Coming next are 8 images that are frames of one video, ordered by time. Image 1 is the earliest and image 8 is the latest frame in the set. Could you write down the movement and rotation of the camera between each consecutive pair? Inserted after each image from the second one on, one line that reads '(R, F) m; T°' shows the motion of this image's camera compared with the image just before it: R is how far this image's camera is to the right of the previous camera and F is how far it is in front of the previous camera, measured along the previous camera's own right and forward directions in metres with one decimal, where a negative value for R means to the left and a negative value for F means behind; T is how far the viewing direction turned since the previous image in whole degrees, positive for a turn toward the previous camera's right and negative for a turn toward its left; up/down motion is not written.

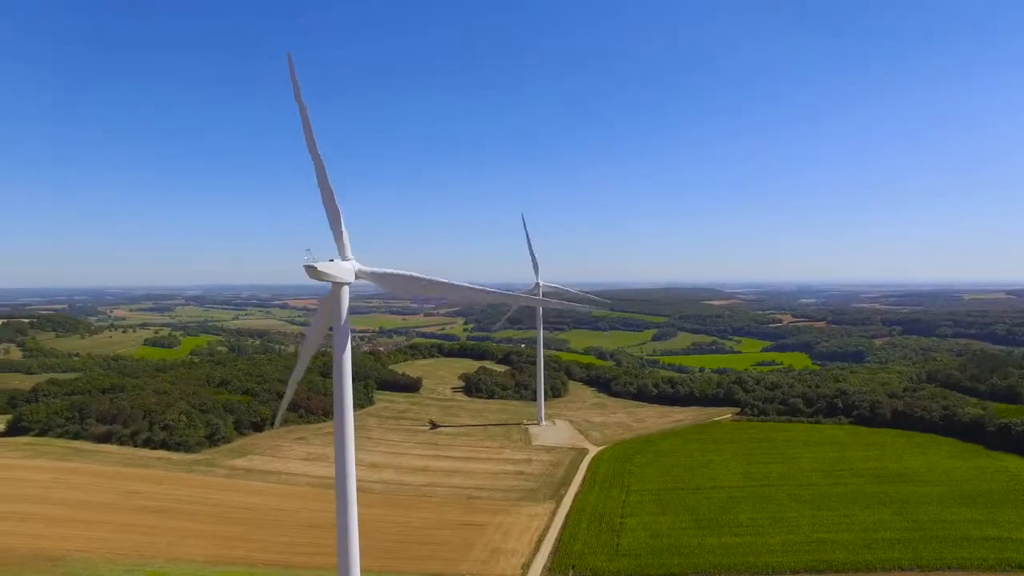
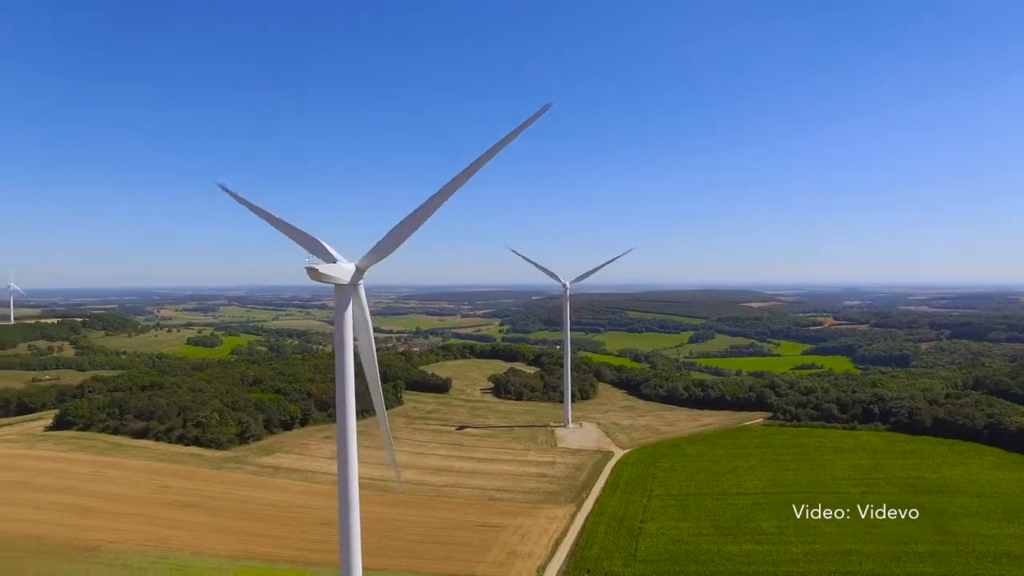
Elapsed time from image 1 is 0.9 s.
(+0.6, +0.1) m; -3°
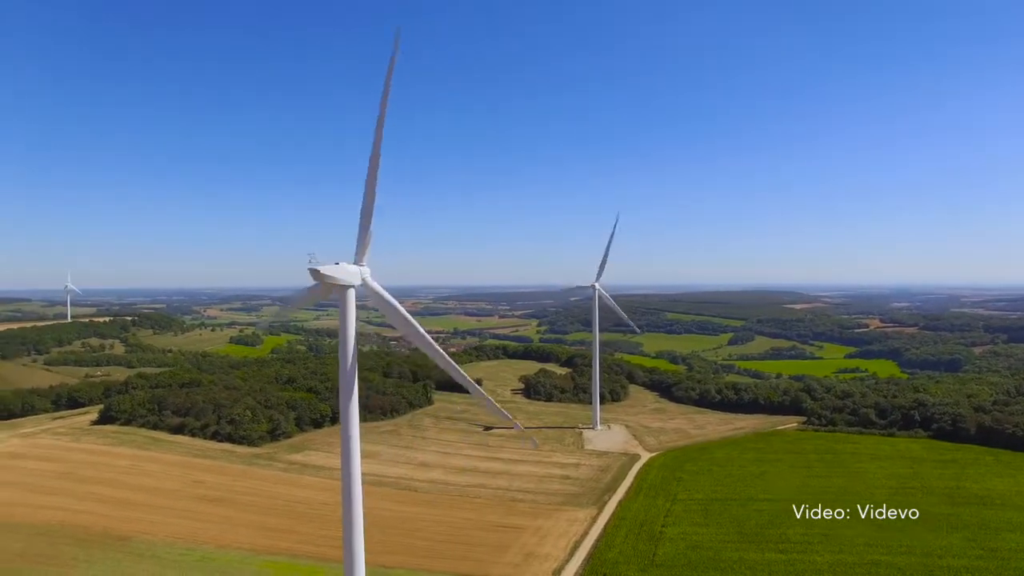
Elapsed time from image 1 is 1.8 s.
(+0.7, +0.1) m; -3°
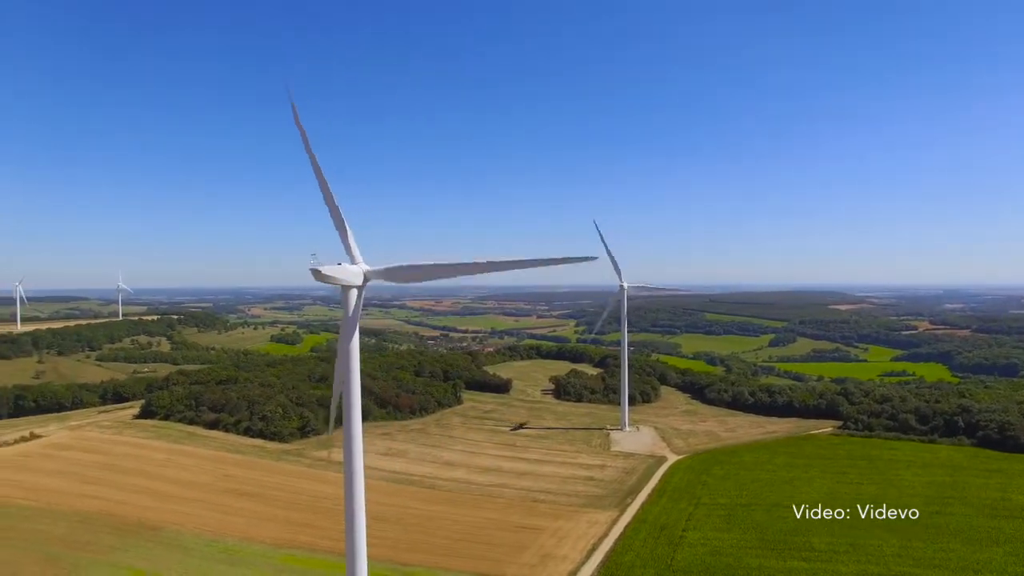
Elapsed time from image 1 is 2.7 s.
(+0.7, 0.0) m; -3°
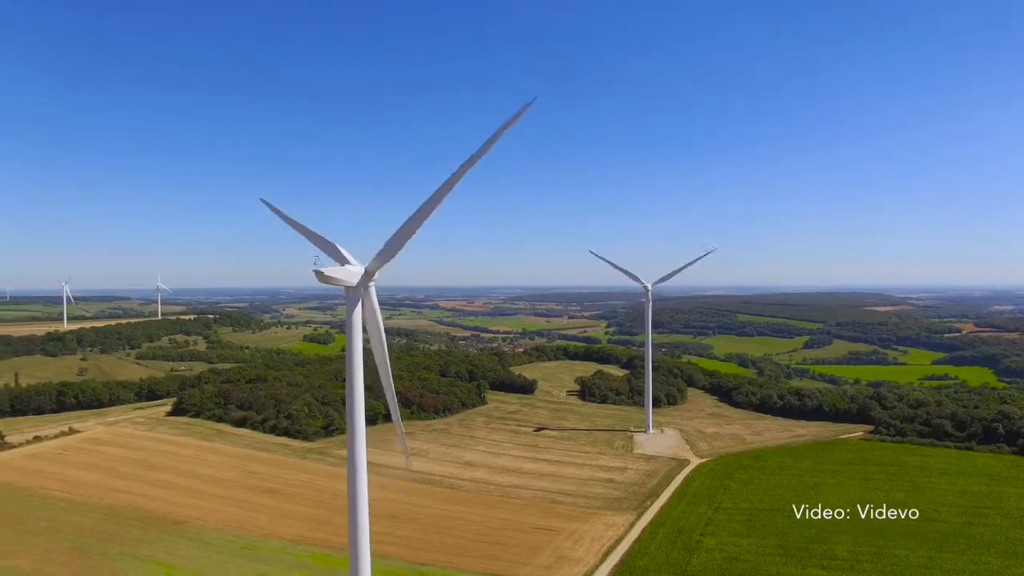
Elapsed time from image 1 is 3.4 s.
(+0.6, 0.0) m; -3°
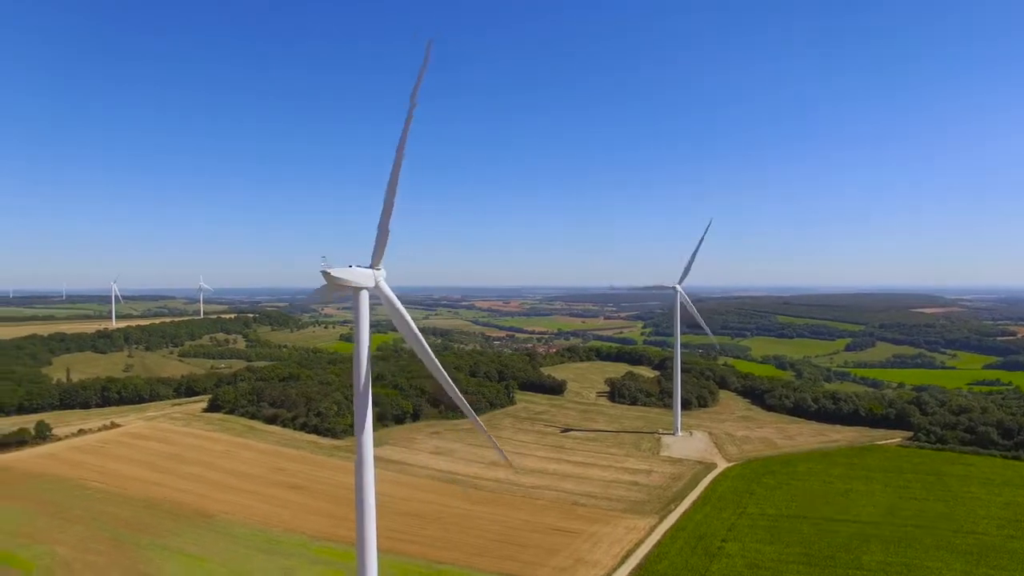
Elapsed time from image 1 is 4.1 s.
(+0.6, 0.0) m; -3°
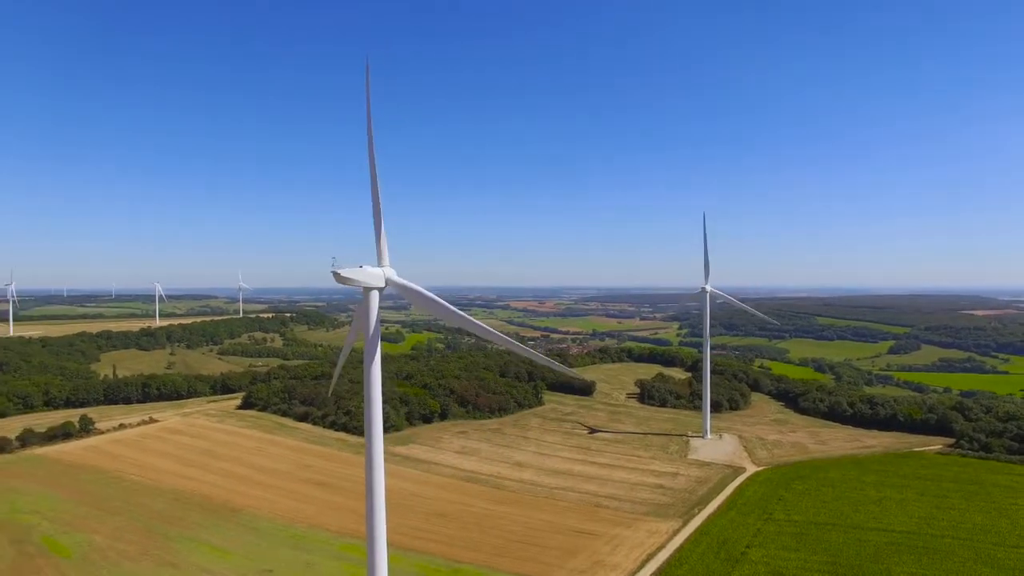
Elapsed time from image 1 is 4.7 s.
(+0.5, 0.0) m; -3°
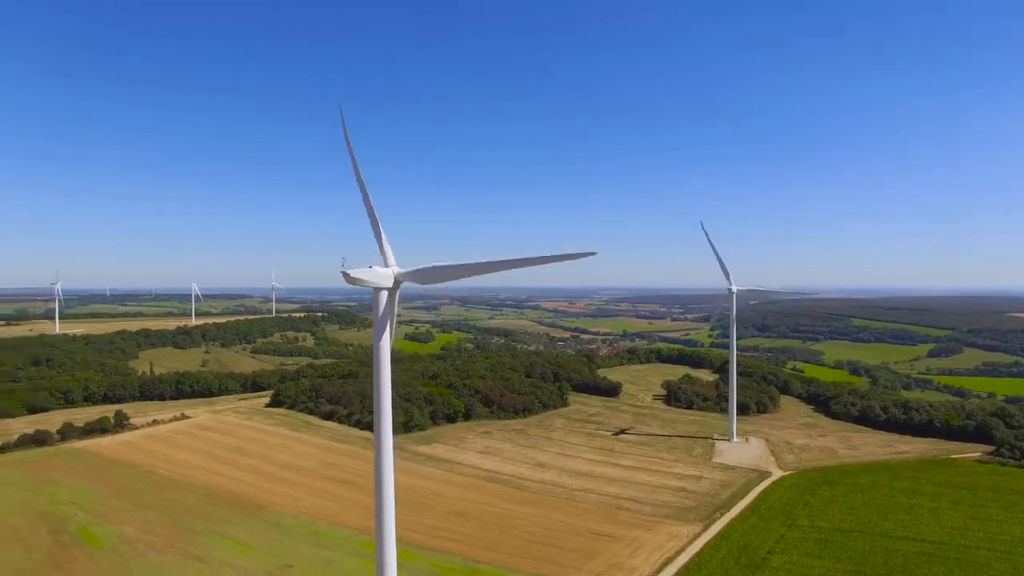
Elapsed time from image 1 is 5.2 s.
(+0.4, 0.0) m; -3°
